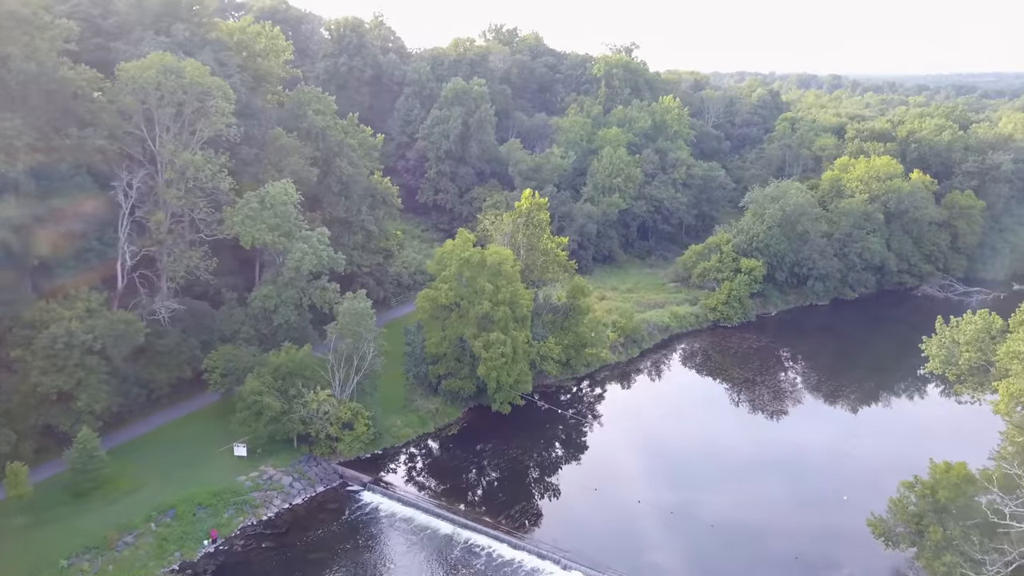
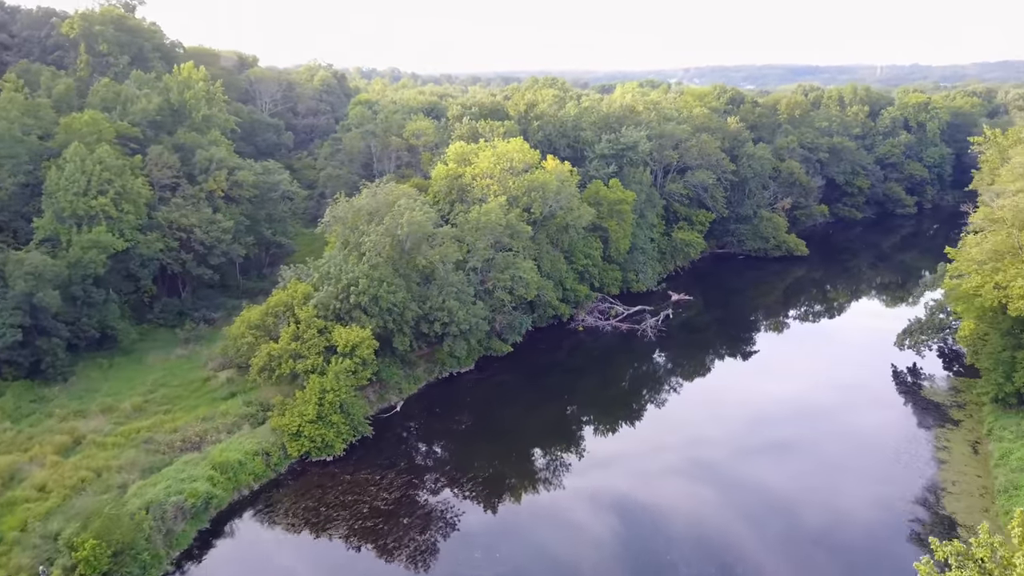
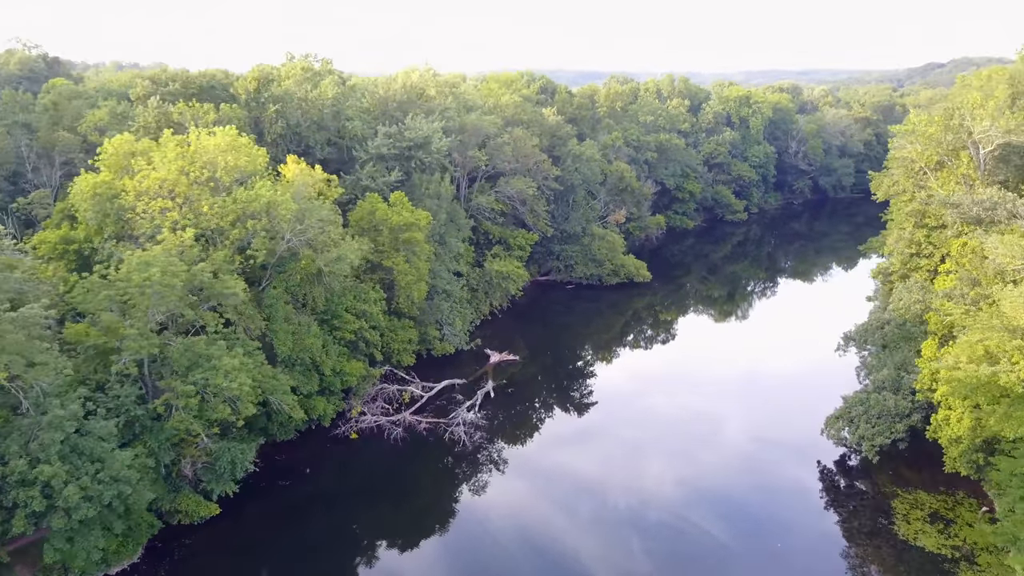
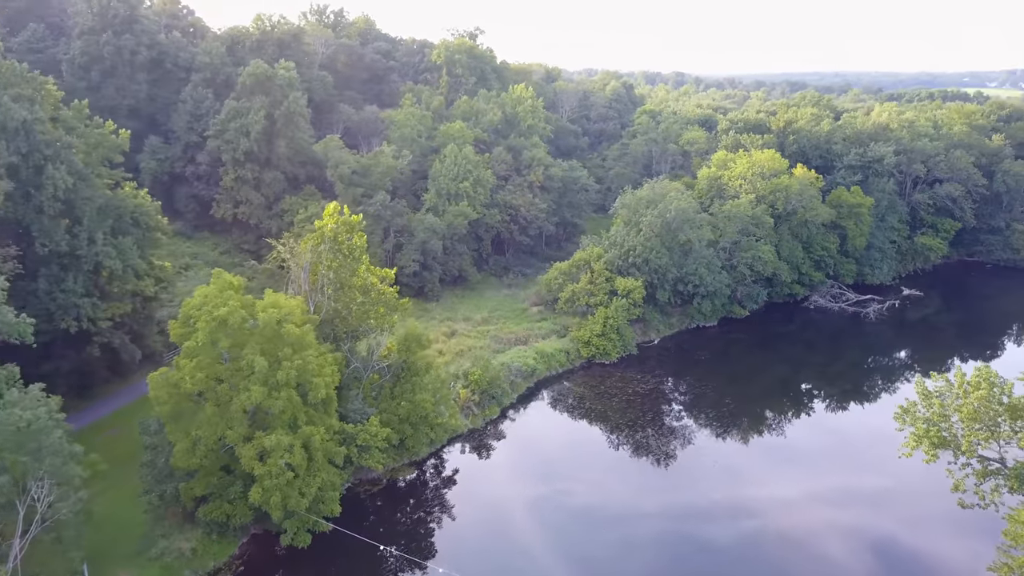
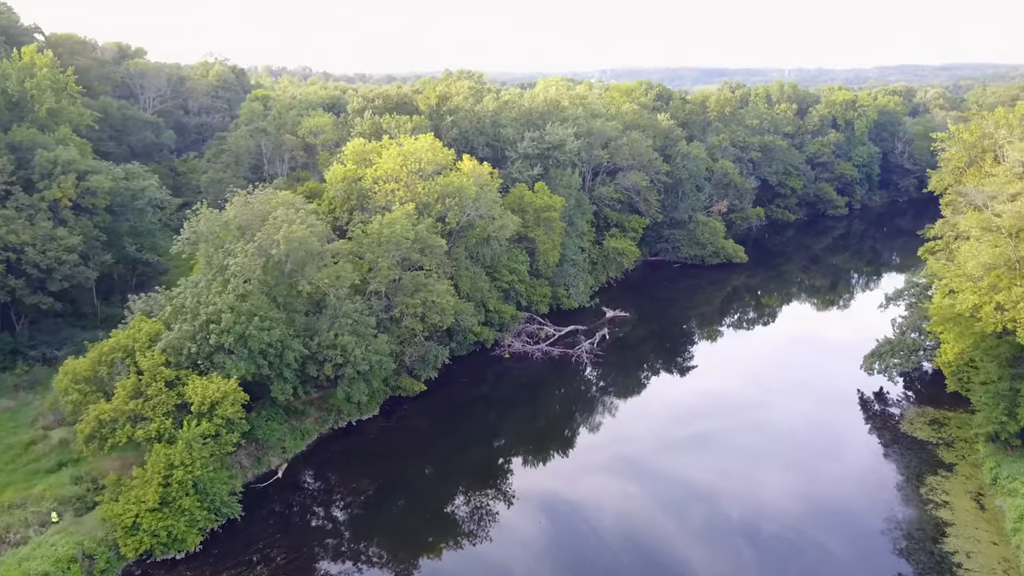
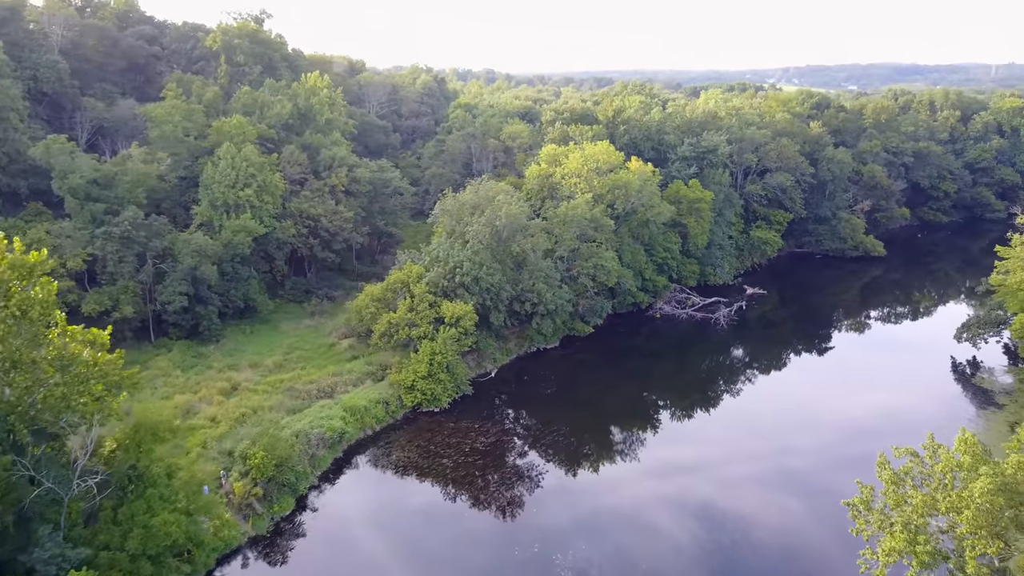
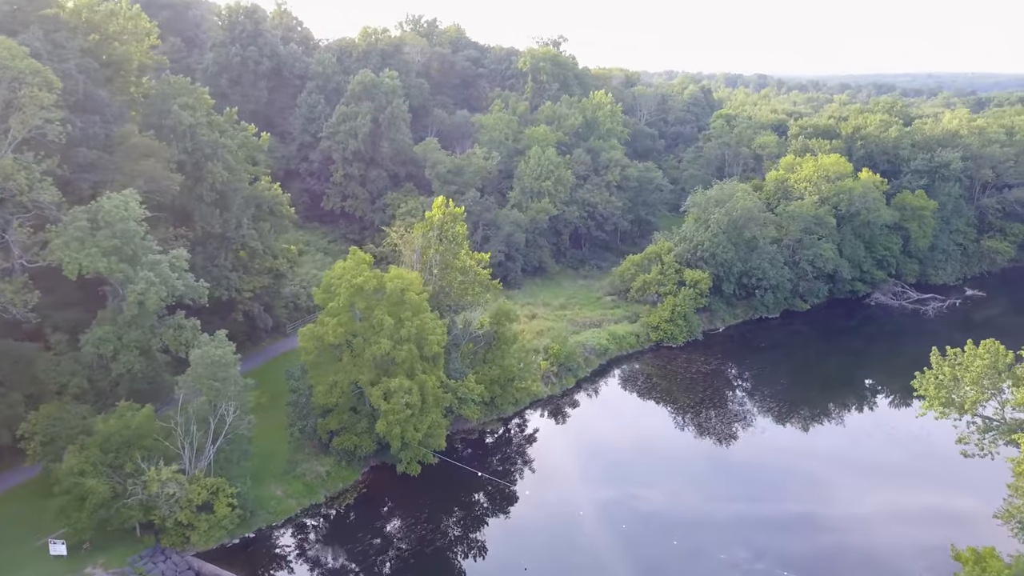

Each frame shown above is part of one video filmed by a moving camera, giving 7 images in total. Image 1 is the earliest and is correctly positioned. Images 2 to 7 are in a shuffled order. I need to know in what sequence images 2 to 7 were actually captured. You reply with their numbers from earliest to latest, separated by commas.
7, 4, 6, 2, 5, 3
